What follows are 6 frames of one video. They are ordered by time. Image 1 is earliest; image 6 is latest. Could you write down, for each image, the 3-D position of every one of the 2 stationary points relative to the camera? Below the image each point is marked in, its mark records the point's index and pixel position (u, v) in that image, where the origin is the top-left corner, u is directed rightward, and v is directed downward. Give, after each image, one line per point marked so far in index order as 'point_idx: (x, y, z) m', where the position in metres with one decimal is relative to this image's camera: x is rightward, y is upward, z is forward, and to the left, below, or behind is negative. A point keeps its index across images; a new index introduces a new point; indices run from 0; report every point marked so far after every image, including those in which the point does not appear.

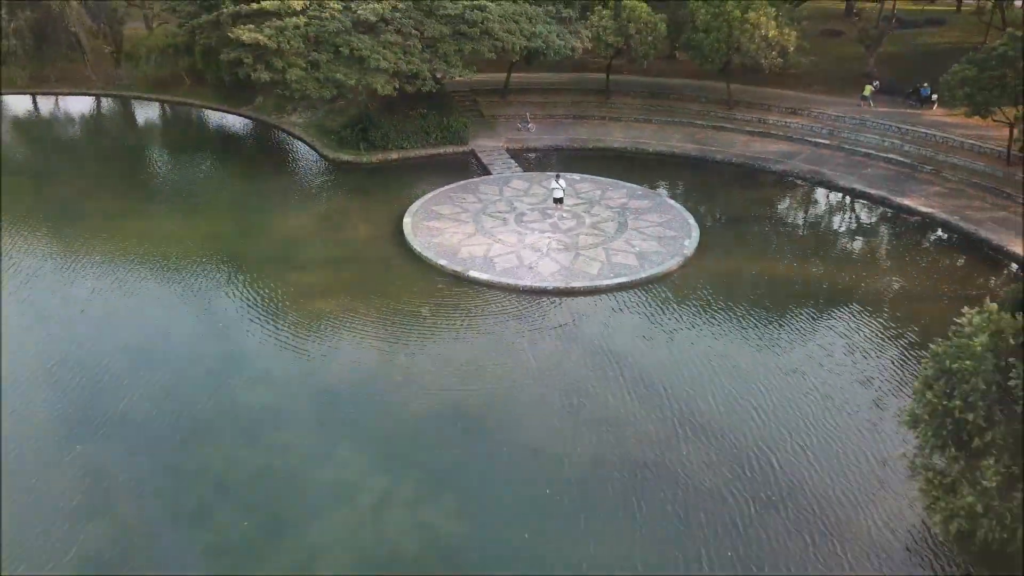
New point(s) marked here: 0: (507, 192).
0: (-0.1, +2.0, +16.3) m
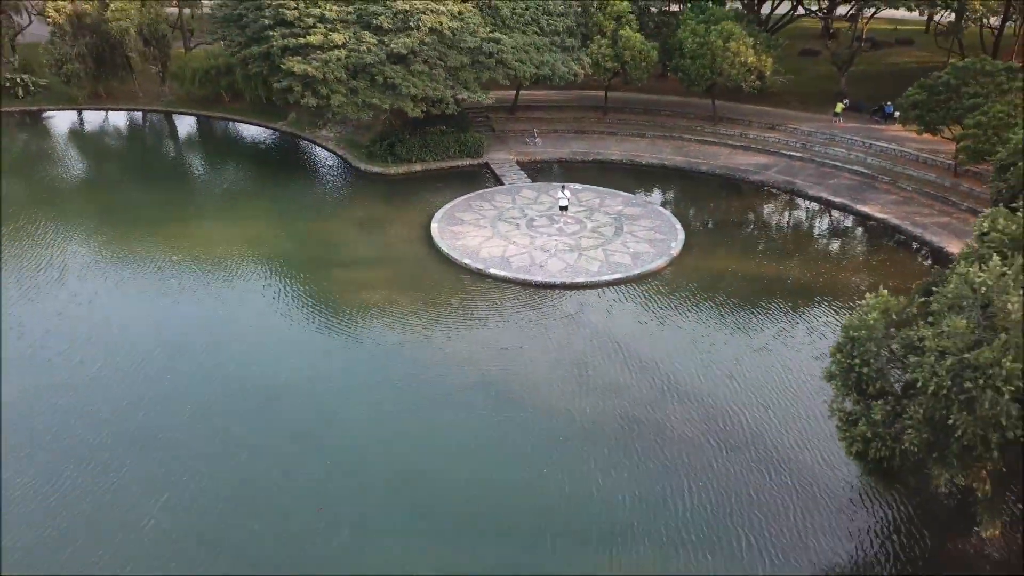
0: (+0.2, +2.1, +18.6) m
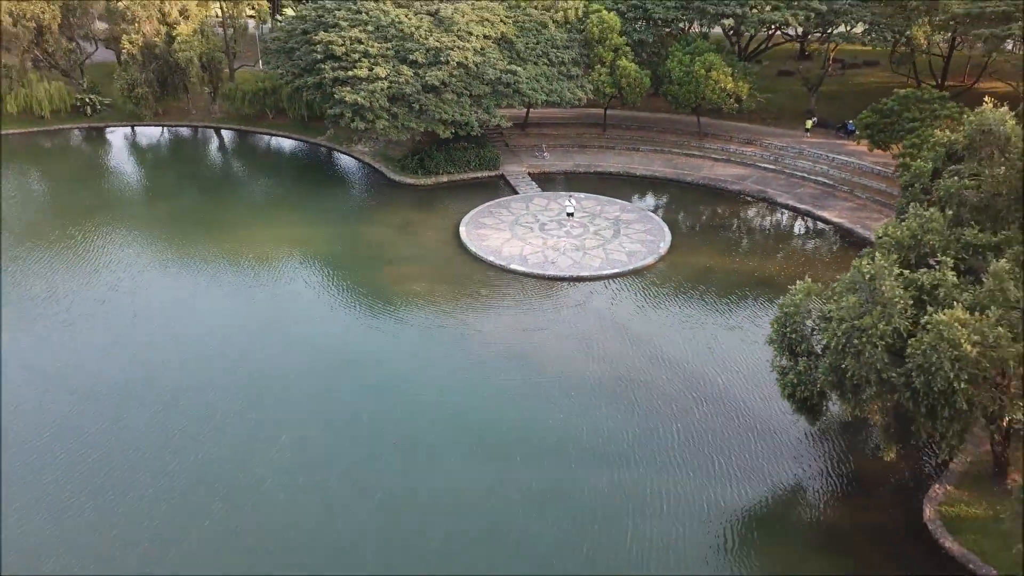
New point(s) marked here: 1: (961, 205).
0: (+0.6, +2.2, +21.8) m
1: (+6.6, +1.2, +11.4) m
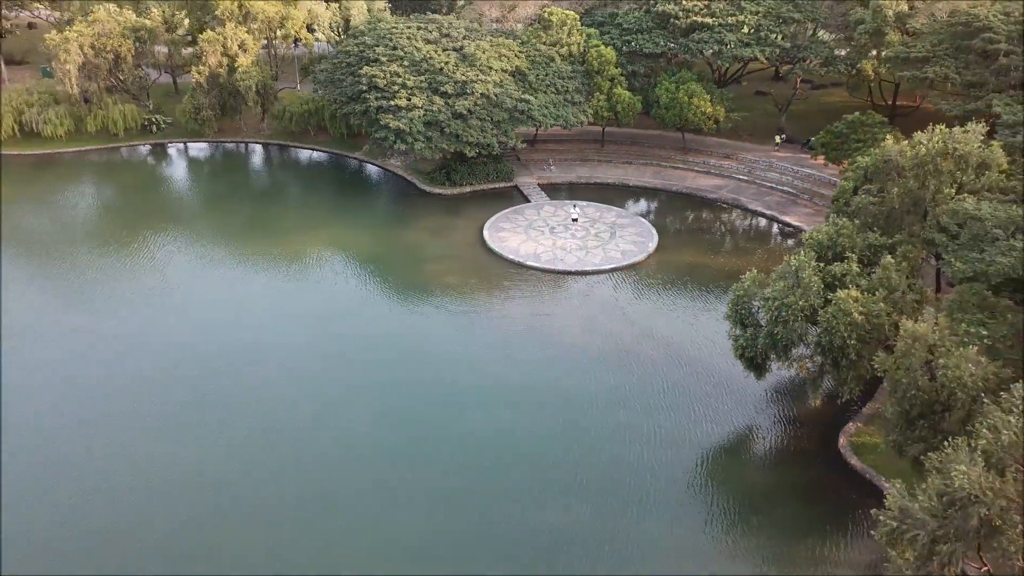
0: (+1.0, +2.5, +25.9) m
1: (+7.1, +1.5, +15.6) m
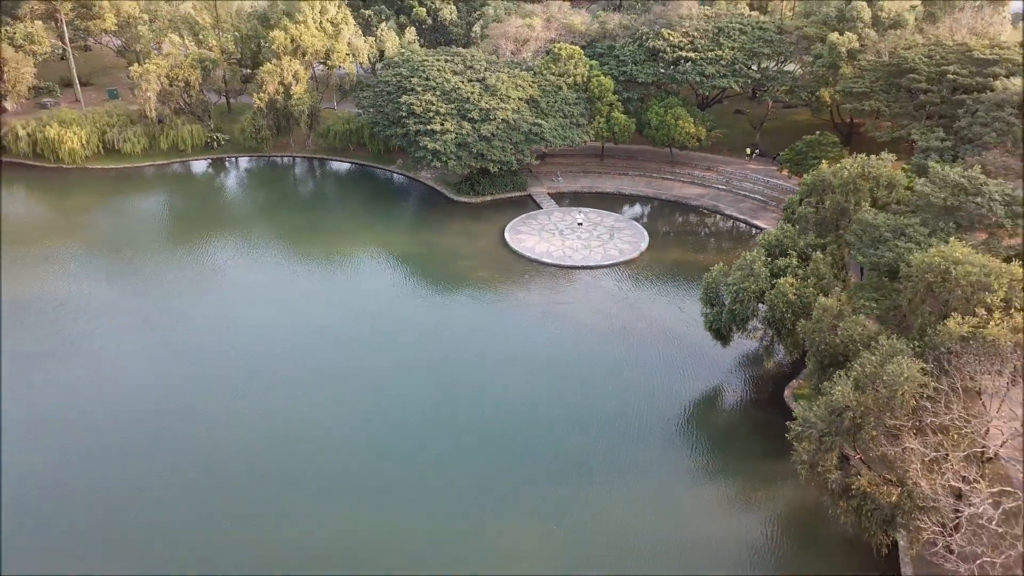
0: (+1.6, +2.7, +30.9) m
1: (+7.7, +1.7, +20.5) m
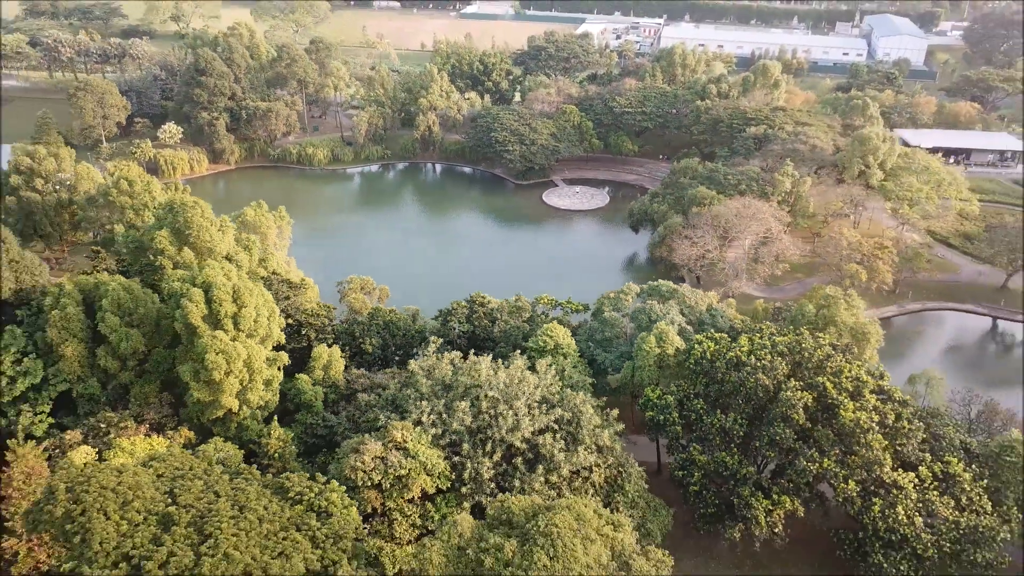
0: (+4.2, +7.9, +63.7) m
1: (+10.6, +7.0, +53.5) m
